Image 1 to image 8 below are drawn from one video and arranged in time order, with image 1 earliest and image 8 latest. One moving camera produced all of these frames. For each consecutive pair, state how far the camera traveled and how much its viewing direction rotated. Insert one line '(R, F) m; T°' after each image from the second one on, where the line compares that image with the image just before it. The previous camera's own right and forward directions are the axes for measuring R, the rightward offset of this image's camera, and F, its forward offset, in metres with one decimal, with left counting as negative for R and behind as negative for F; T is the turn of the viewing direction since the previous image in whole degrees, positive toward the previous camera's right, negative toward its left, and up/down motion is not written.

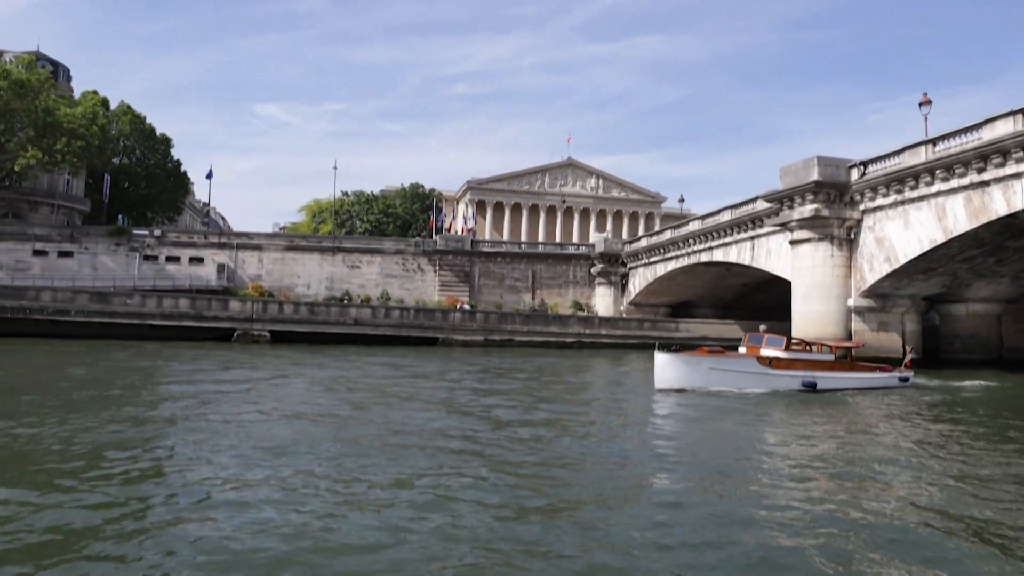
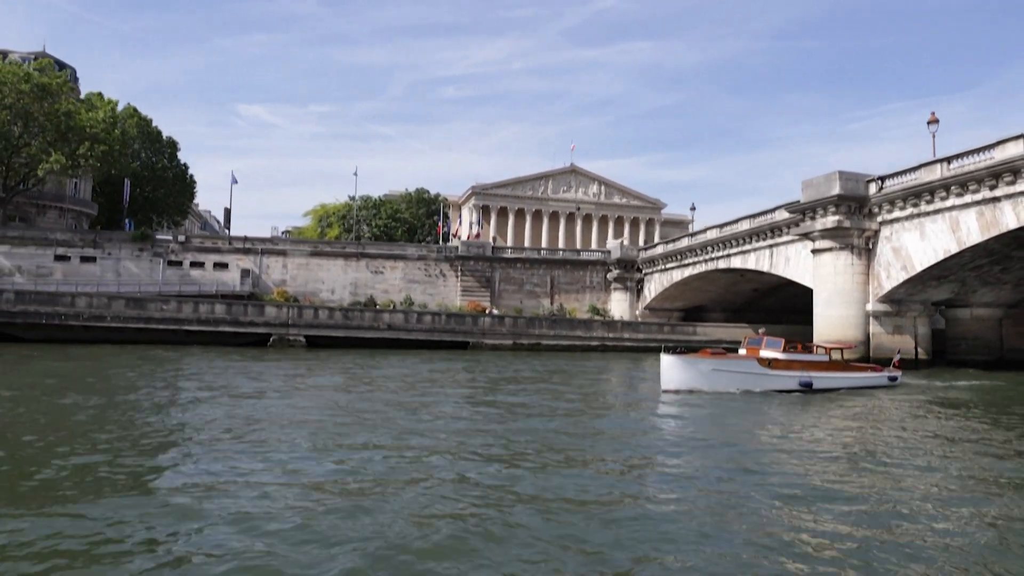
(-1.4, -1.1) m; +1°
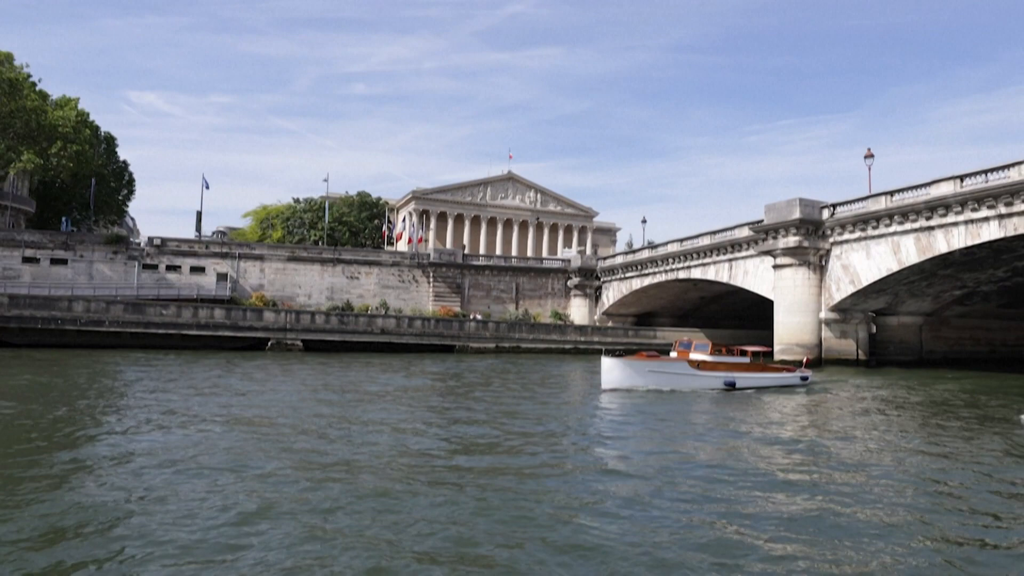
(-2.8, -2.1) m; +6°
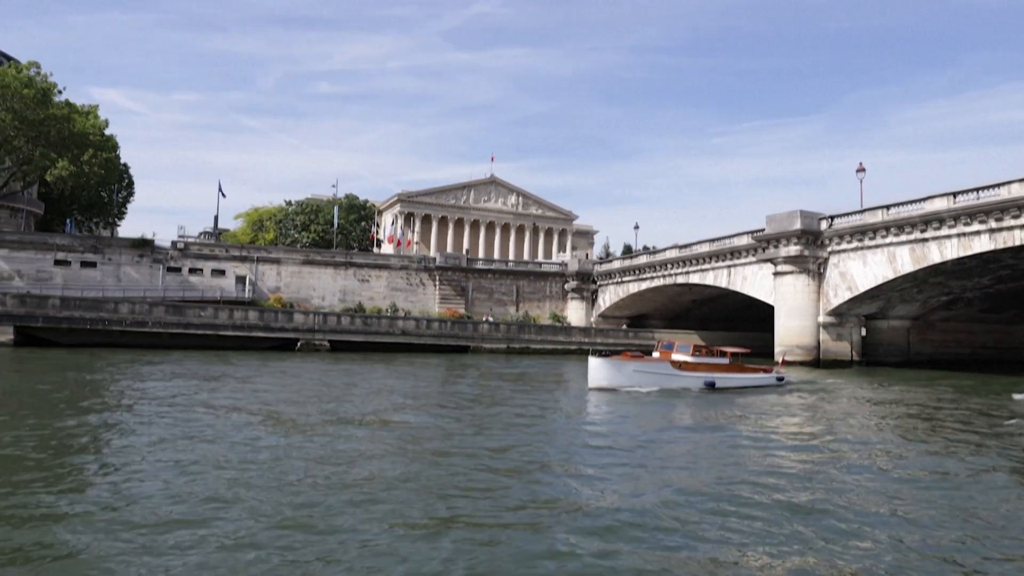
(-1.9, -1.7) m; +2°
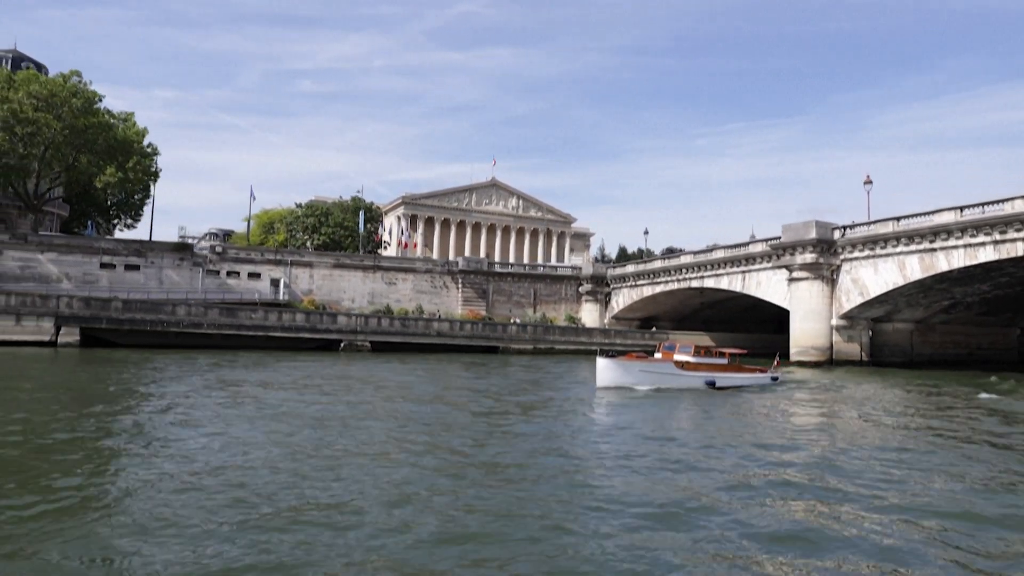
(-1.8, -1.8) m; +1°
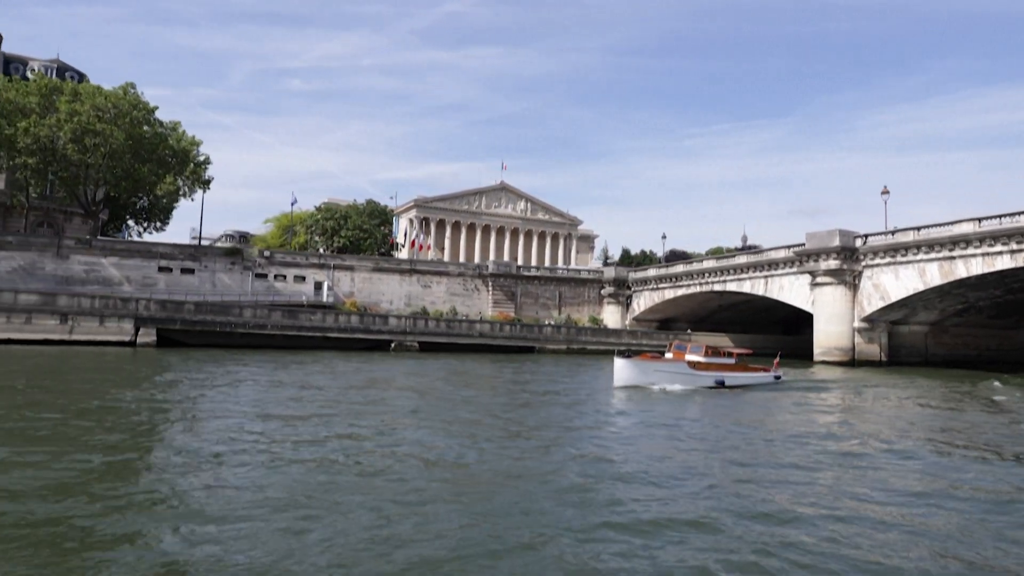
(-2.0, -2.0) m; 0°
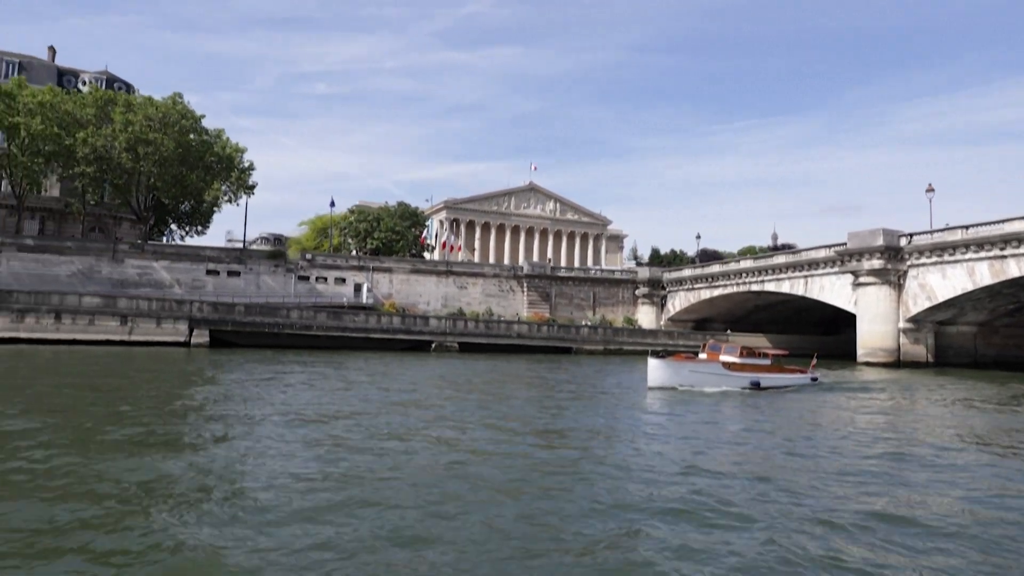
(-0.6, -0.1) m; -2°
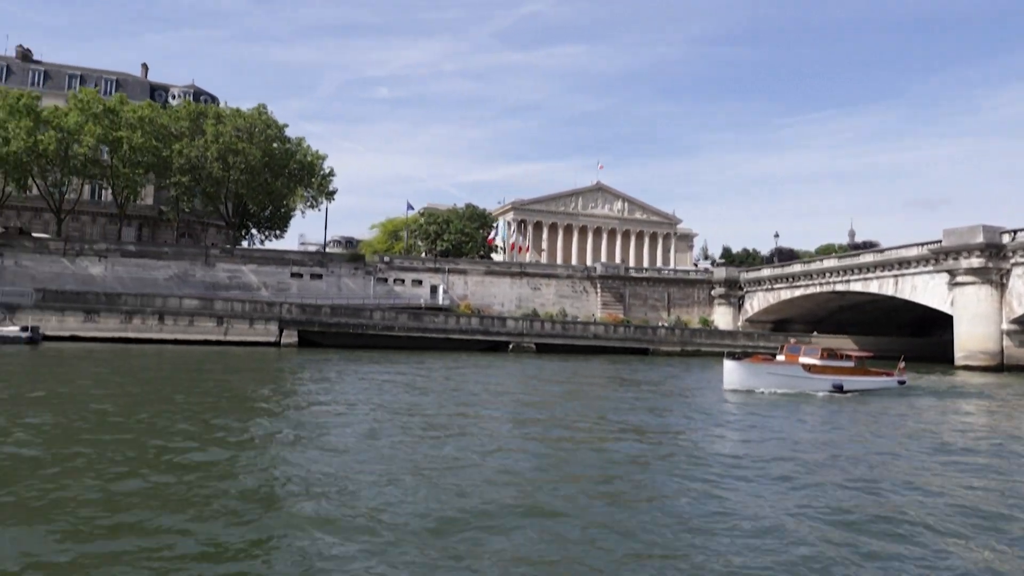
(-0.6, +0.1) m; -5°
